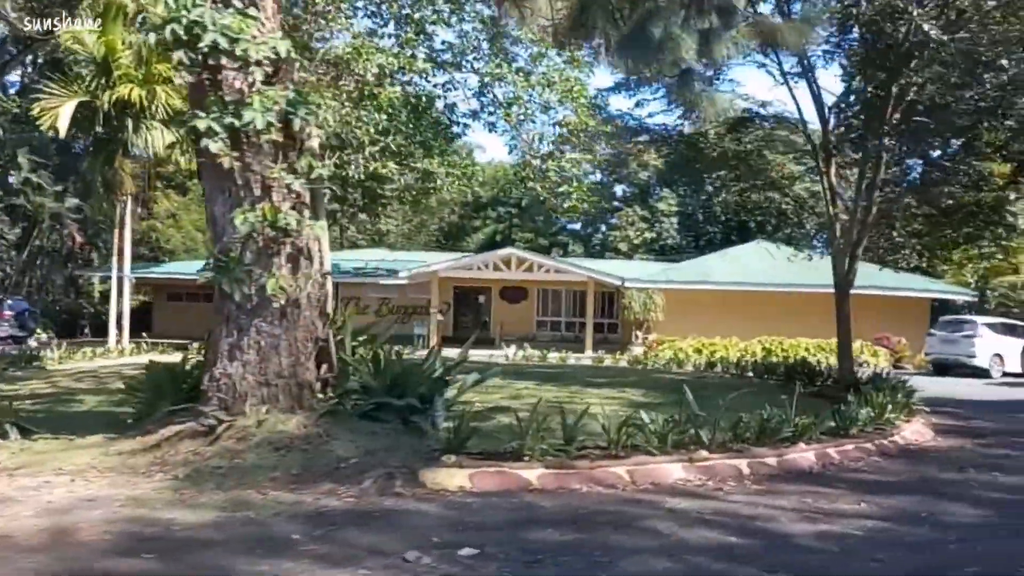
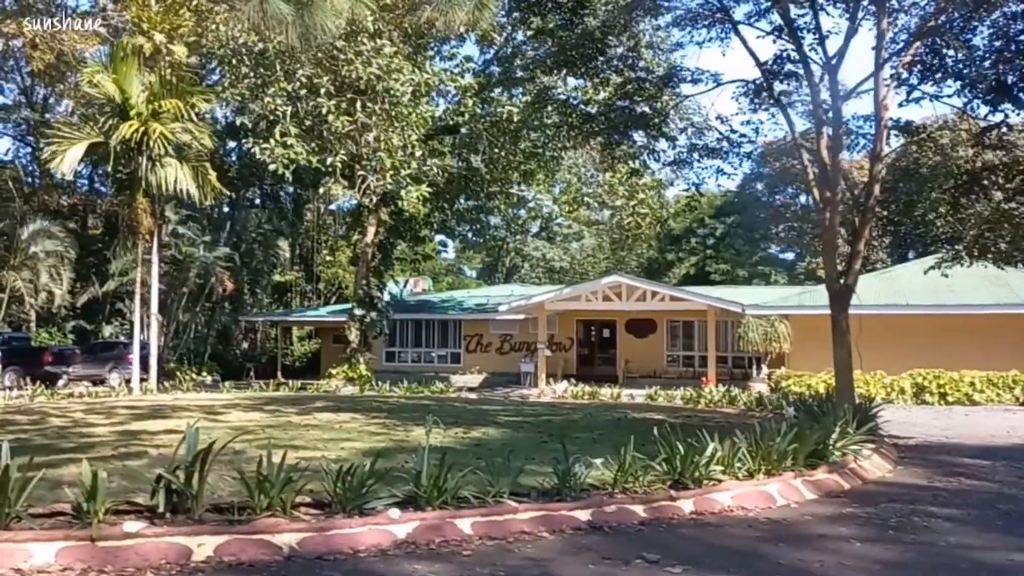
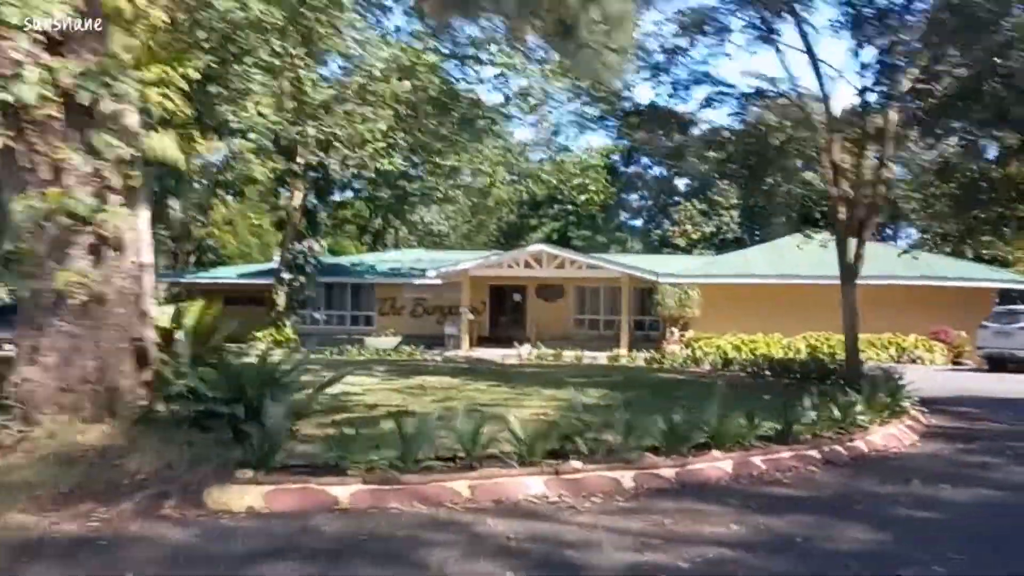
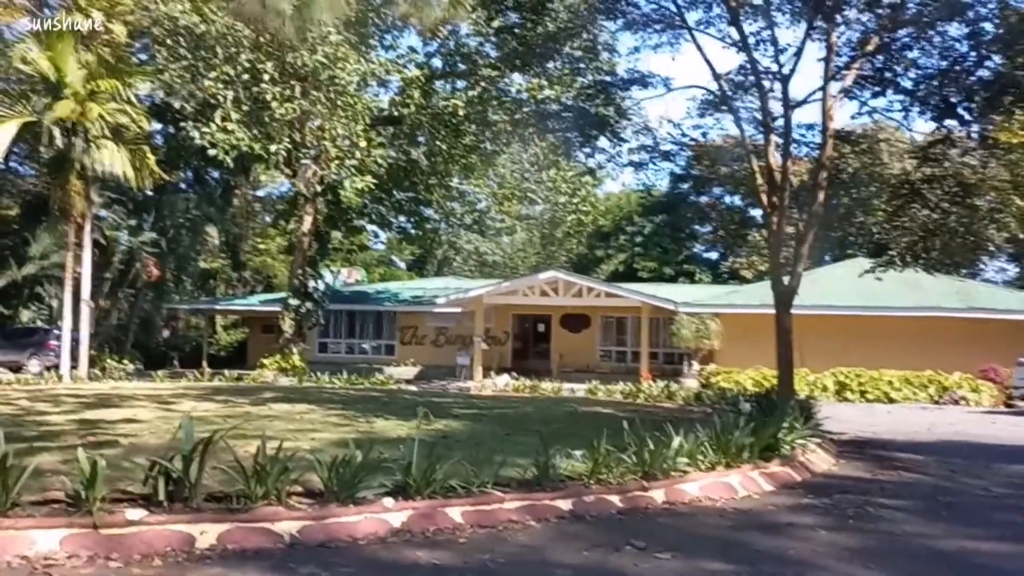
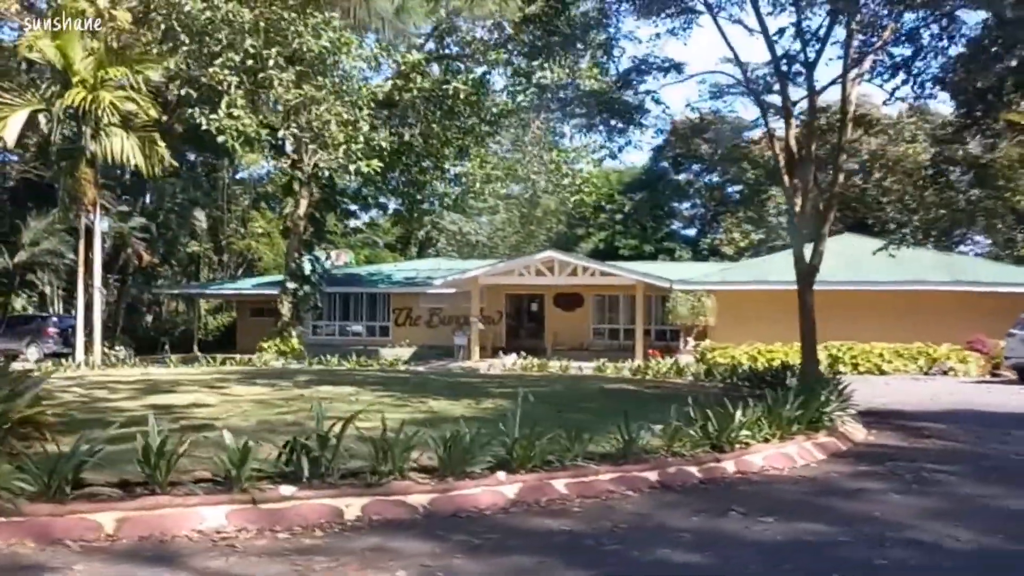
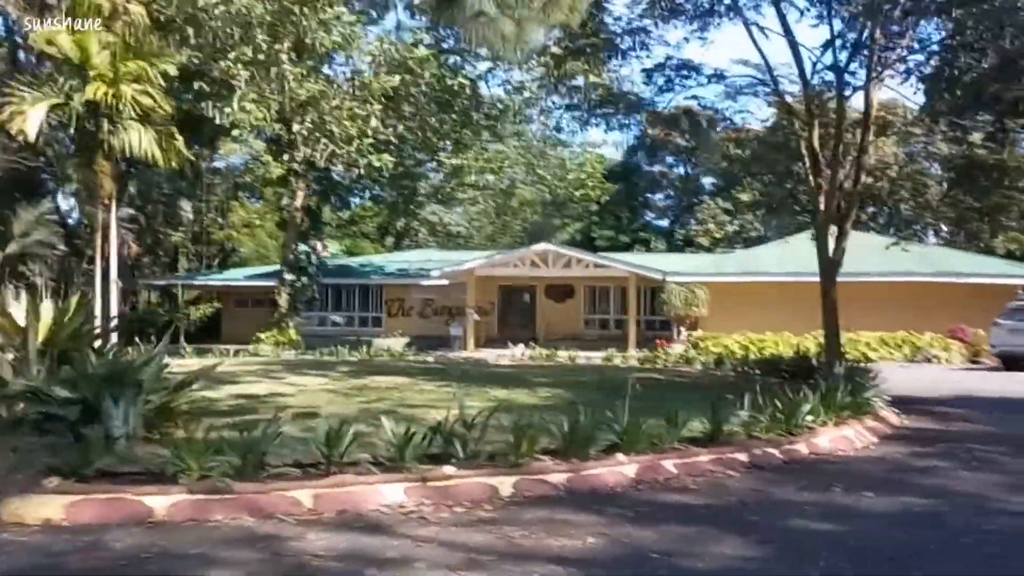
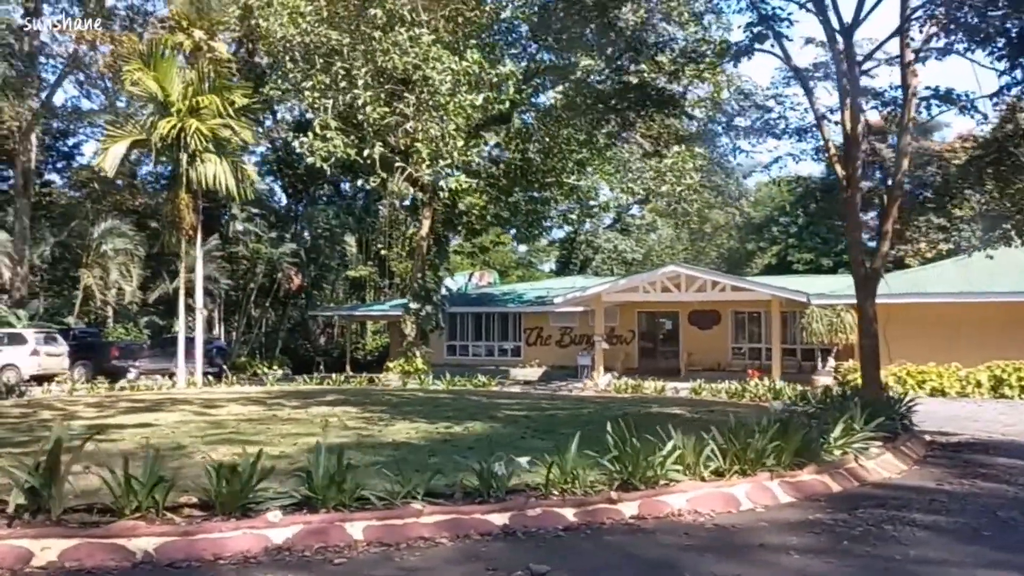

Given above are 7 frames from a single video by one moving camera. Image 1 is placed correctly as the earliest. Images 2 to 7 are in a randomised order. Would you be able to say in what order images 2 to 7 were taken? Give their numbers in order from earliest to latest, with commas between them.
3, 6, 5, 4, 2, 7
